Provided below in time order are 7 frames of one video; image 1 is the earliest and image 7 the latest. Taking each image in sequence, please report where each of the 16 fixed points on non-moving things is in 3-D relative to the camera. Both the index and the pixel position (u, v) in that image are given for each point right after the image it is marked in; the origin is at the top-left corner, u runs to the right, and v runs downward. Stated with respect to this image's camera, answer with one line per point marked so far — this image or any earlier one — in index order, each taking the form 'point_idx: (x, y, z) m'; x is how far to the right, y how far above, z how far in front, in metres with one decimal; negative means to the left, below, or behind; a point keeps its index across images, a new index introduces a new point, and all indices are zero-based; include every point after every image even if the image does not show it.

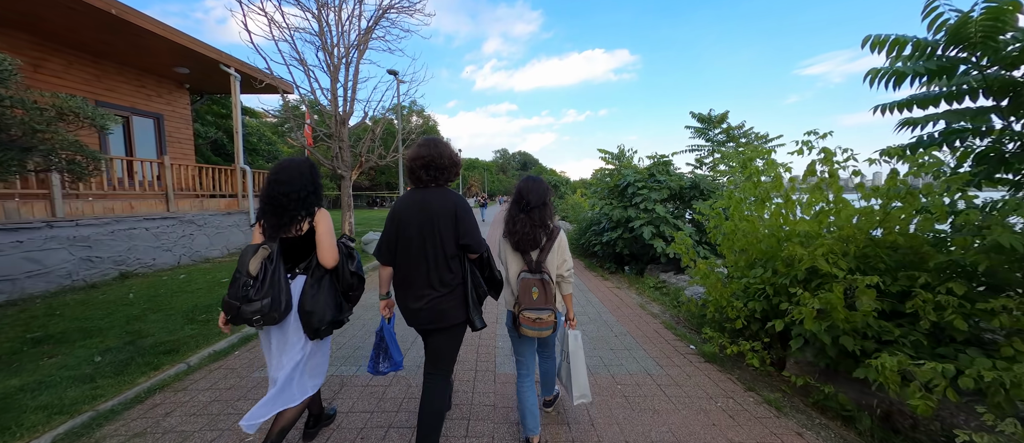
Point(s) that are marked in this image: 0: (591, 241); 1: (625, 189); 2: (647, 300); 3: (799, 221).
0: (+1.9, -0.5, +8.3) m
1: (+2.4, +0.7, +7.3) m
2: (+2.2, -1.3, +5.7) m
3: (+2.5, 0.0, +3.0) m
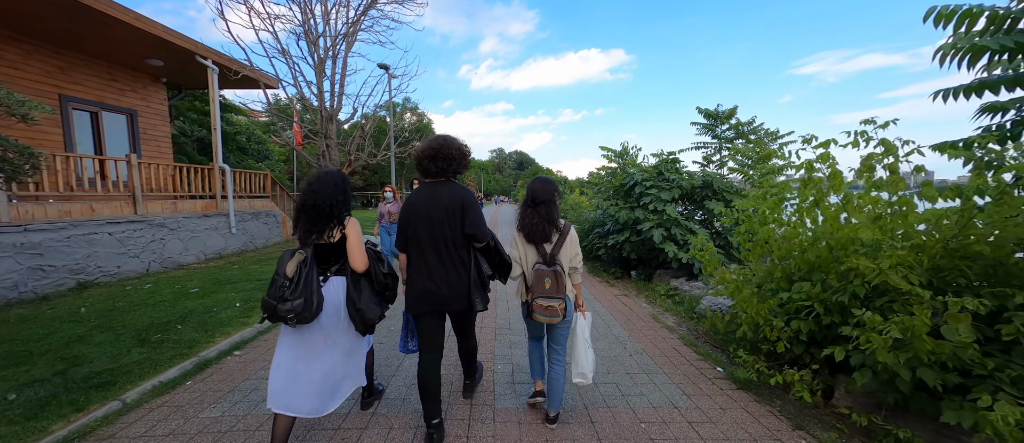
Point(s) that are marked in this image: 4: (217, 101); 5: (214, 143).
0: (+1.8, -0.5, +7.8) m
1: (+2.4, +0.6, +6.9) m
2: (+2.2, -1.3, +5.2) m
3: (+2.5, 0.0, +2.6) m
4: (-7.0, +2.9, +8.3) m
5: (-7.1, +1.9, +8.4) m
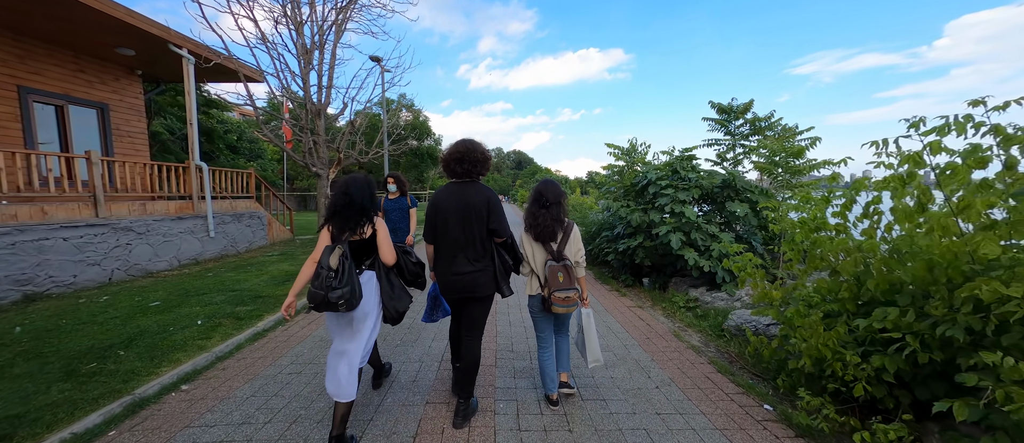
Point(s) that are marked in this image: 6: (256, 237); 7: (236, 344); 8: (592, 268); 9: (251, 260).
0: (+1.8, -0.6, +7.2) m
1: (+2.4, +0.6, +6.3) m
2: (+2.2, -1.4, +4.6) m
3: (+2.6, -0.1, +2.0) m
4: (-7.0, +2.8, +7.7) m
5: (-7.1, +1.8, +7.8) m
6: (-6.8, -0.4, +9.3) m
7: (-2.9, -1.3, +3.7) m
8: (+1.8, -1.1, +8.0) m
9: (-5.9, -0.9, +8.0) m
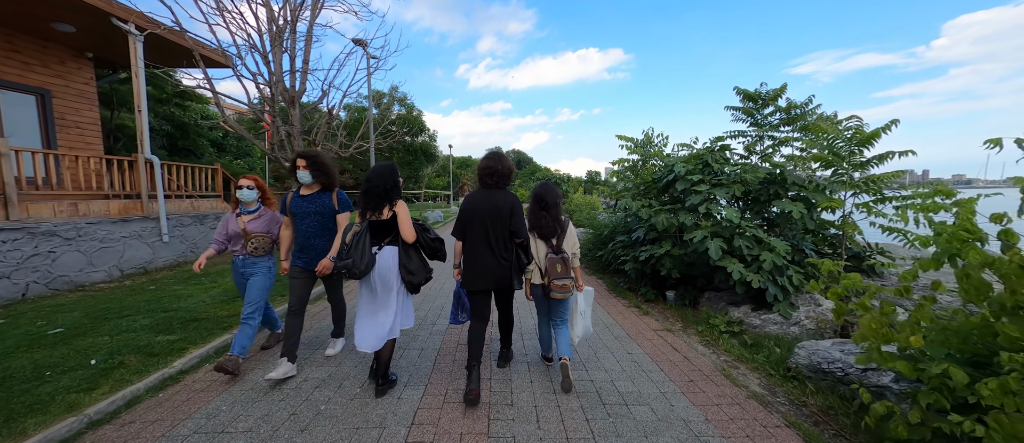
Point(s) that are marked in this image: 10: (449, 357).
0: (+1.8, -0.6, +6.2) m
1: (+2.4, +0.6, +5.3) m
2: (+2.2, -1.4, +3.6) m
3: (+2.6, -0.1, +0.9) m
4: (-7.0, +2.8, +6.6) m
5: (-7.1, +1.8, +6.7) m
6: (-6.8, -0.5, +8.3) m
7: (-2.9, -1.3, +2.7) m
8: (+1.8, -1.1, +6.9) m
9: (-6.0, -0.9, +6.9) m
10: (-0.6, -1.4, +3.5) m
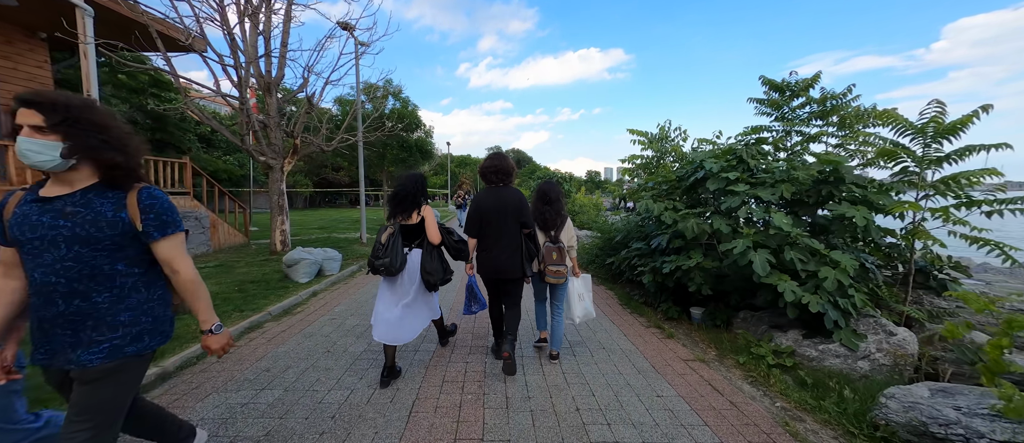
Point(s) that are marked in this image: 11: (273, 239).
0: (+1.8, -0.7, +5.4) m
1: (+2.4, +0.5, +4.5) m
2: (+2.2, -1.5, +2.8) m
3: (+2.6, -0.2, +0.2) m
4: (-7.0, +2.8, +5.8) m
5: (-7.1, +1.8, +5.9) m
6: (-6.9, -0.5, +7.5) m
7: (-2.9, -1.4, +1.9) m
8: (+1.8, -1.2, +6.2) m
9: (-6.0, -0.9, +6.2) m
10: (-0.6, -1.4, +2.7) m
11: (-5.2, -0.4, +7.6) m
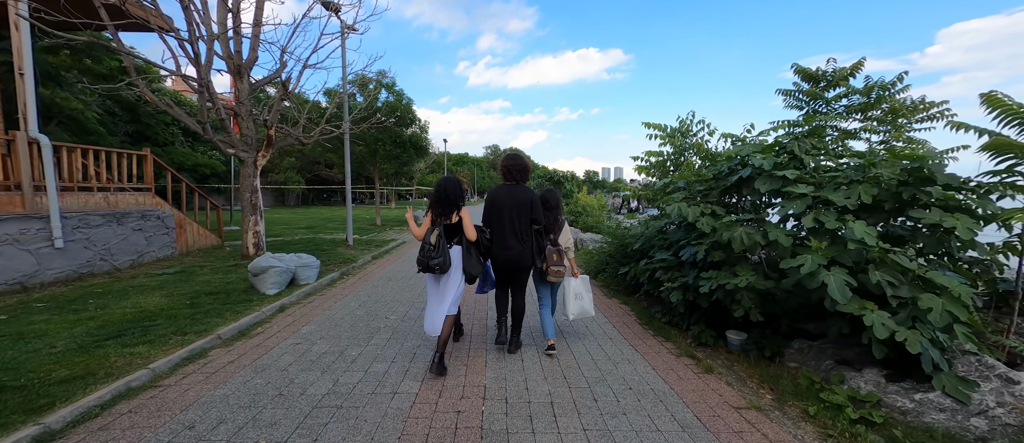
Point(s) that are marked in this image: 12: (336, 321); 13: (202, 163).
0: (+1.9, -0.7, +4.7) m
1: (+2.4, +0.4, +3.7) m
2: (+2.2, -1.6, +2.0) m
3: (+2.6, -0.3, -0.6) m
4: (-6.9, +2.8, +5.0) m
5: (-7.1, +1.8, +5.1) m
6: (-6.8, -0.5, +6.7) m
7: (-2.9, -1.4, +1.1) m
8: (+1.8, -1.2, +5.4) m
9: (-5.9, -0.9, +5.3) m
10: (-0.6, -1.5, +2.0) m
11: (-5.2, -0.4, +6.8) m
12: (-2.2, -1.2, +4.3) m
13: (-12.4, +2.4, +14.1) m
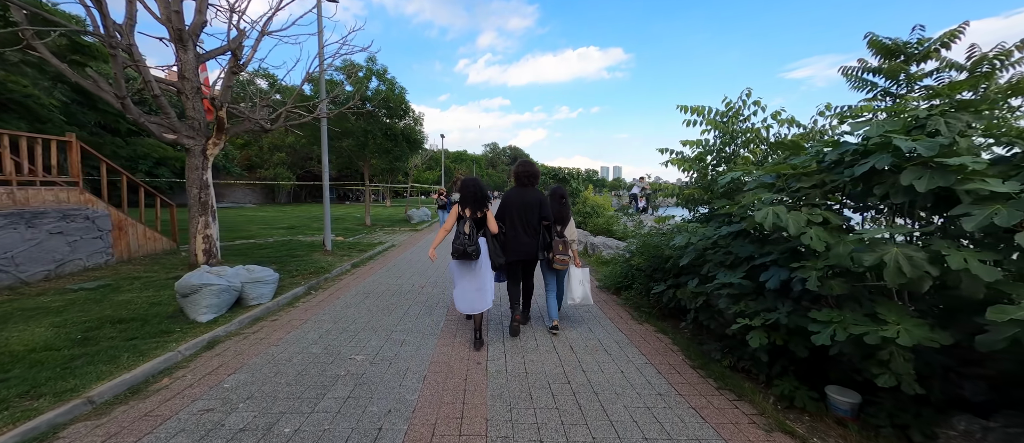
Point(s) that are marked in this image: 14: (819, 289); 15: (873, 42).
0: (+1.9, -0.8, +3.5) m
1: (+2.5, +0.3, +2.5) m
2: (+2.3, -1.7, +0.9) m
3: (+2.7, -0.4, -1.8) m
4: (-6.8, +2.7, +3.8) m
5: (-7.0, +1.8, +3.9) m
6: (-6.8, -0.5, +5.5) m
7: (-2.8, -1.5, -0.1) m
8: (+1.9, -1.3, +4.2) m
9: (-5.9, -1.0, +4.1) m
10: (-0.5, -1.6, +0.8) m
11: (-5.1, -0.4, +5.6) m
12: (-2.1, -1.3, +3.2) m
13: (-12.4, +2.4, +12.8) m
14: (+2.0, -0.4, +2.4) m
15: (+5.2, +2.6, +5.1) m
